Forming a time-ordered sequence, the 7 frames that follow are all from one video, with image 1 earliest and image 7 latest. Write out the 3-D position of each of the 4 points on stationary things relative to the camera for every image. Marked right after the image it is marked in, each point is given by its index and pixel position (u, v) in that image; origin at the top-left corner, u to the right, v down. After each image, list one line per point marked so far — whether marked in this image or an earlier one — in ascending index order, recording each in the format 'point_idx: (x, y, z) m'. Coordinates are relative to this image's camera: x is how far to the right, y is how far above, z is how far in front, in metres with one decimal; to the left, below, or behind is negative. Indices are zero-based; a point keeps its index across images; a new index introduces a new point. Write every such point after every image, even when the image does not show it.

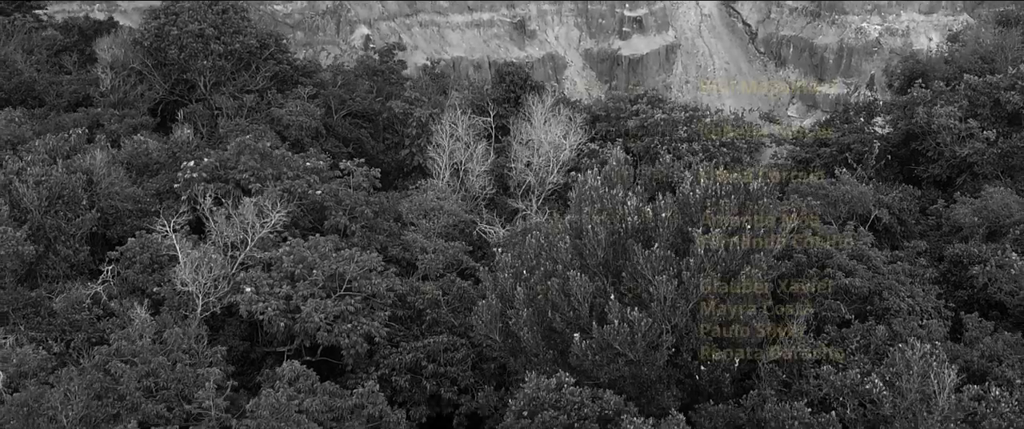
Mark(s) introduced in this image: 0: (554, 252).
0: (+1.1, -0.8, +19.7) m
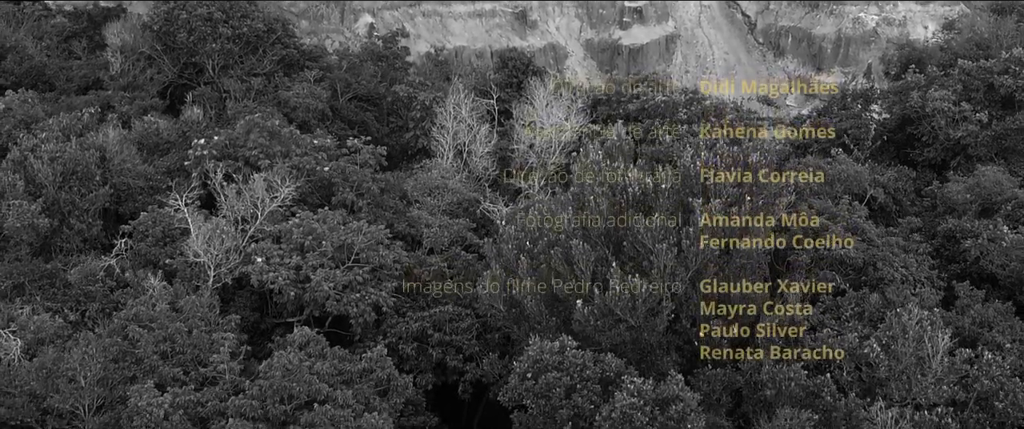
0: (+1.2, -0.1, +20.2) m
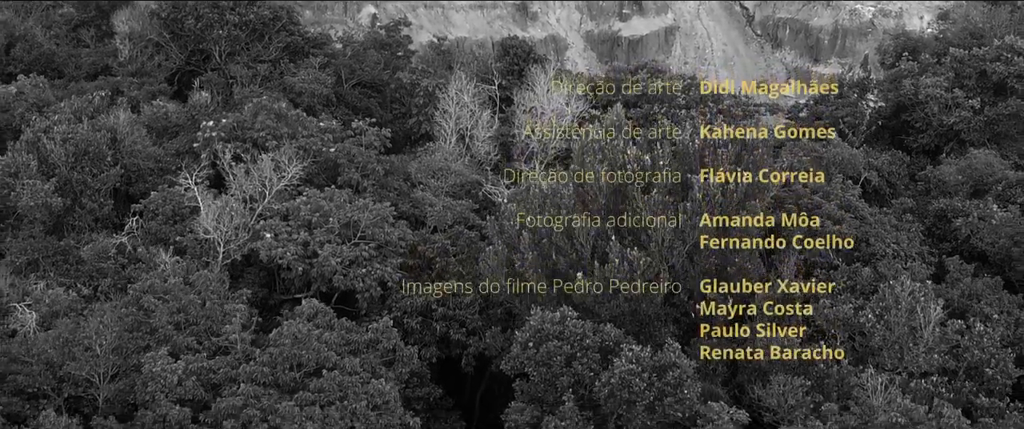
0: (+1.2, +0.4, +20.7) m
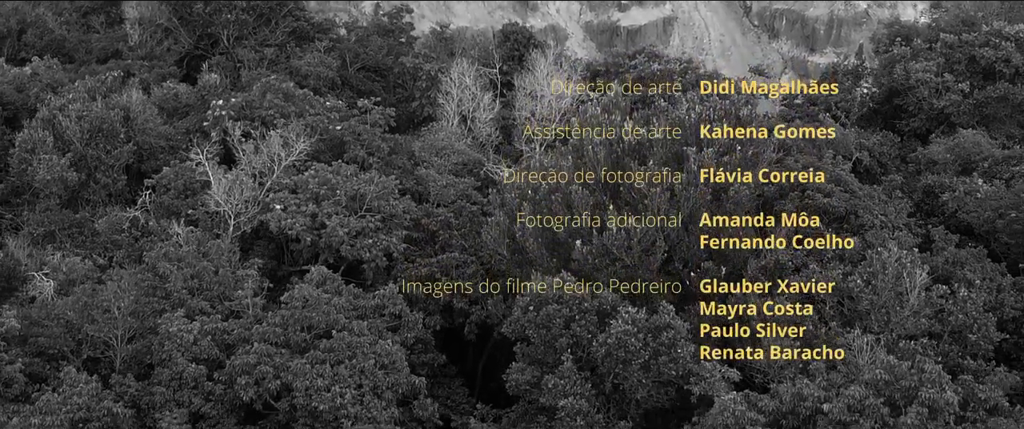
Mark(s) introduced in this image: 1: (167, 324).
0: (+1.2, +1.2, +21.5) m
1: (-7.5, -2.4, +17.7) m
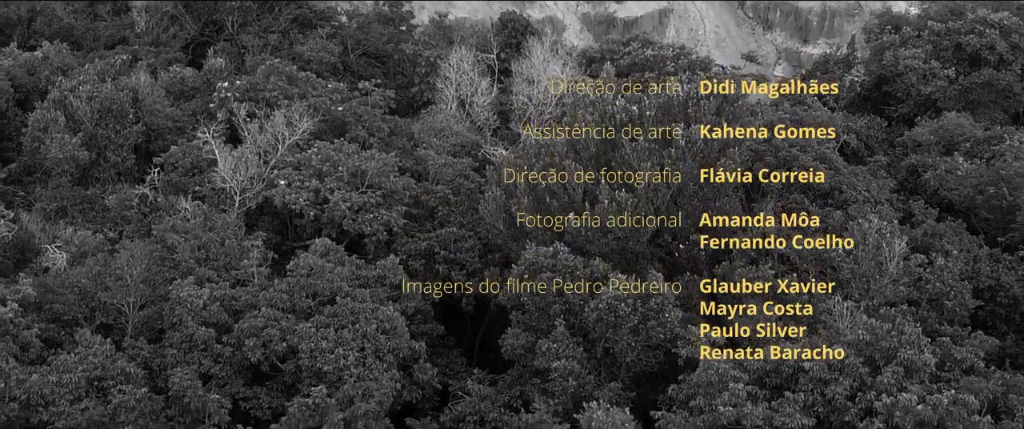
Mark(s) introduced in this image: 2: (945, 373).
0: (+1.1, +1.8, +22.3) m
1: (-7.7, -1.7, +18.5) m
2: (+9.4, -3.4, +17.5) m
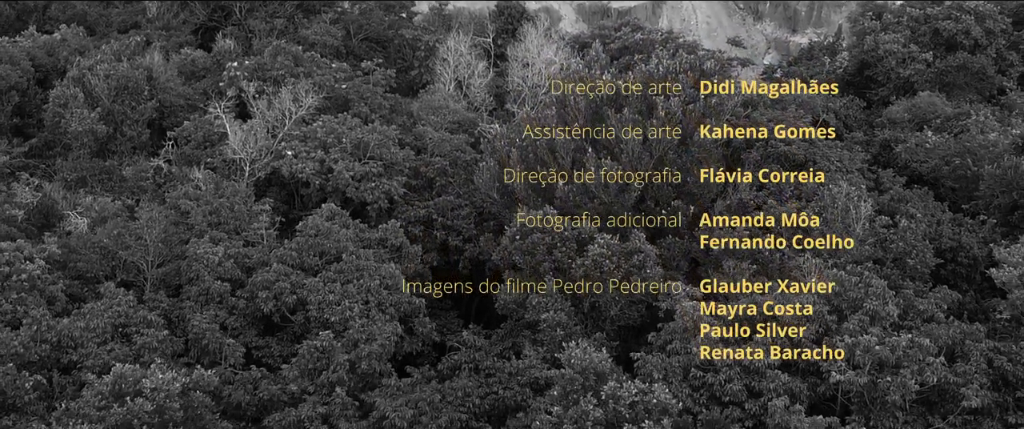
0: (+0.9, +2.8, +23.7) m
1: (-7.8, -0.8, +19.9) m
2: (+9.2, -2.5, +18.9) m
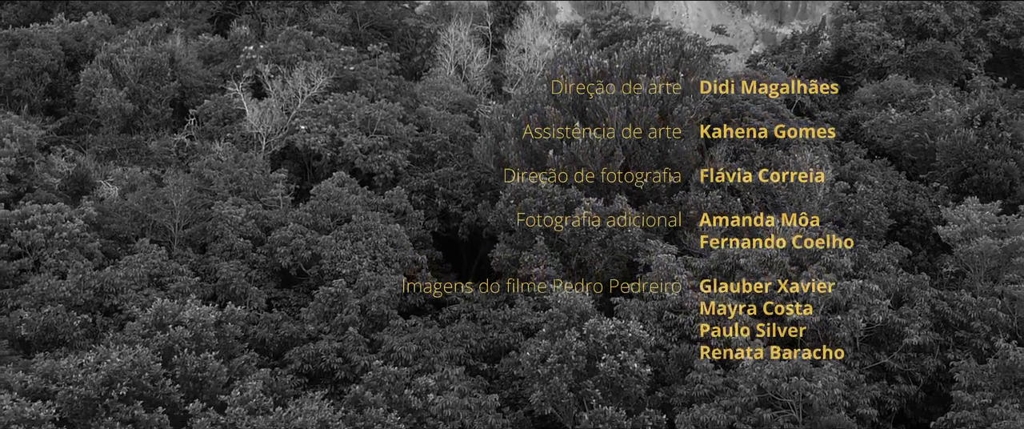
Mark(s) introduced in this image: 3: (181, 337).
0: (+0.8, +3.7, +25.8) m
1: (-8.0, +0.2, +22.0) m
2: (+9.1, -1.5, +21.0) m
3: (-6.7, -2.5, +16.4) m
